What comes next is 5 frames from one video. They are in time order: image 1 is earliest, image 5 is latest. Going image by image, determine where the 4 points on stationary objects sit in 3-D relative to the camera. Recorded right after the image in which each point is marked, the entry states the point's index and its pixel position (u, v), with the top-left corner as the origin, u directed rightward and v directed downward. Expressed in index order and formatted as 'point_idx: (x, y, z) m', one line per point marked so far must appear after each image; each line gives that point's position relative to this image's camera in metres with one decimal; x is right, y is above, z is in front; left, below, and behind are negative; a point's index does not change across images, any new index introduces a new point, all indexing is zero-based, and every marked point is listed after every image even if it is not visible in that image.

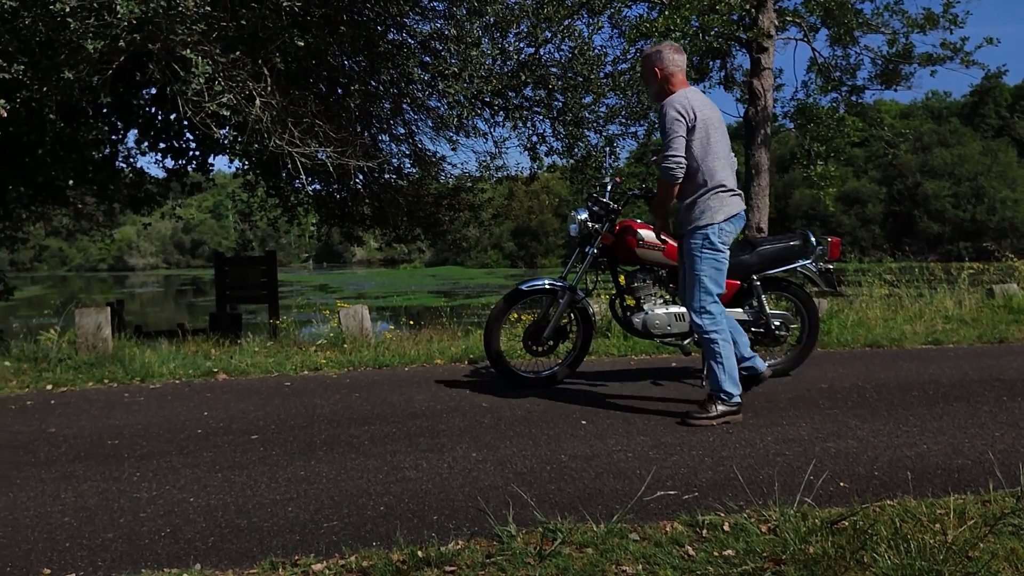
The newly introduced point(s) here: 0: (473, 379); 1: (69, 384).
0: (-0.3, -0.6, +6.1) m
1: (-3.1, -0.7, +6.4) m
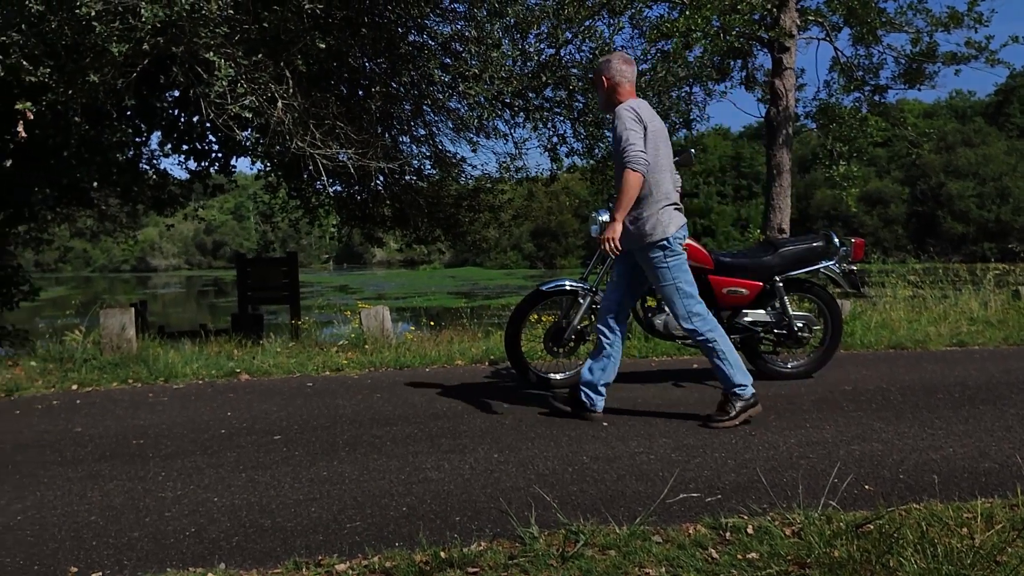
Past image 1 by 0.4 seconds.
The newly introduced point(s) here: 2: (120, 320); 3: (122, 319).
0: (-0.1, -0.6, +6.2) m
1: (-3.0, -0.7, +6.5) m
2: (-3.1, -0.3, +7.3) m
3: (-3.1, -0.3, +7.3) m
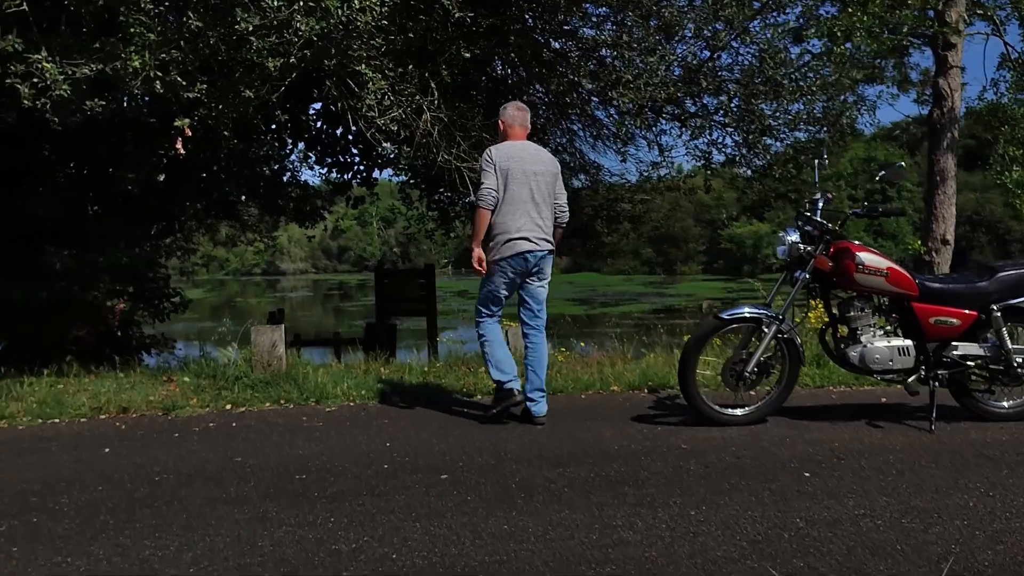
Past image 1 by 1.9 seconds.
0: (+0.9, -0.8, +5.7) m
1: (-1.9, -0.8, +6.4) m
2: (-1.9, -0.4, +7.2) m
3: (-1.9, -0.4, +7.2) m
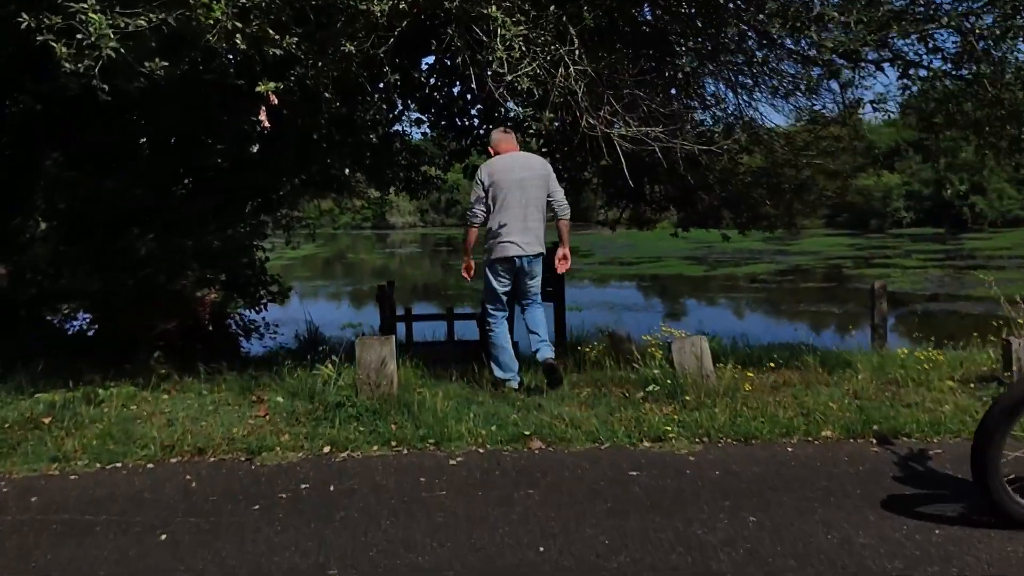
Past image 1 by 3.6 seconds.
0: (+1.8, -0.9, +4.0) m
1: (-0.9, -0.9, +5.1) m
2: (-0.8, -0.4, +5.8) m
3: (-0.8, -0.4, +5.8) m
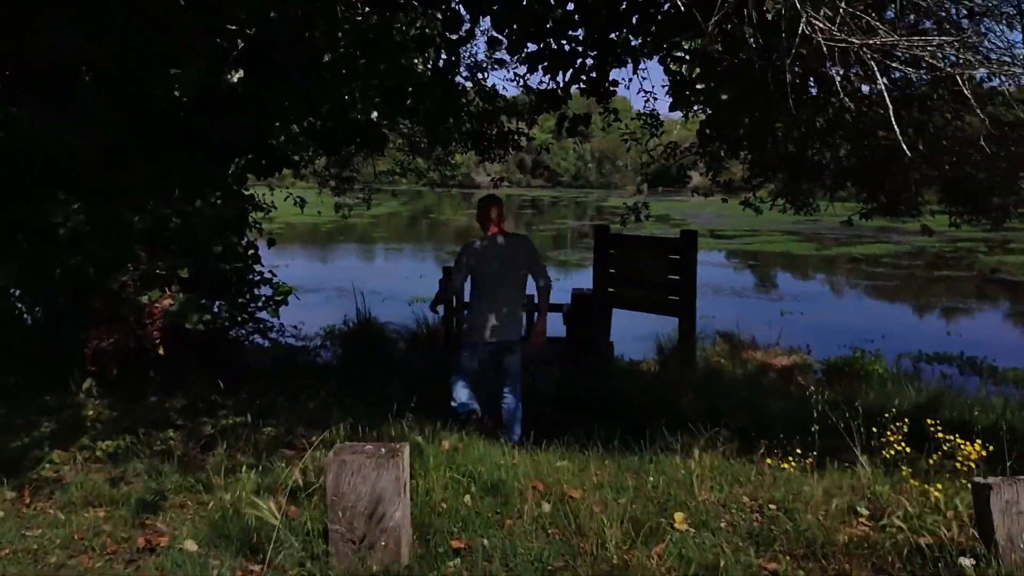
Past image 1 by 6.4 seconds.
0: (+2.0, -1.3, +0.8) m
1: (-0.6, -1.1, +2.1) m
2: (-0.4, -0.6, +2.8) m
3: (-0.4, -0.6, +2.9) m
